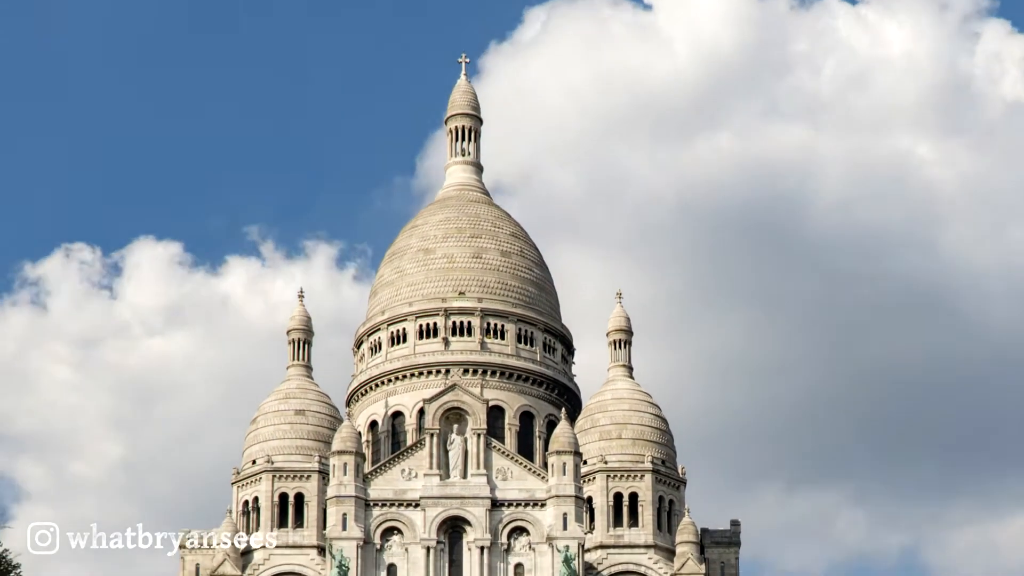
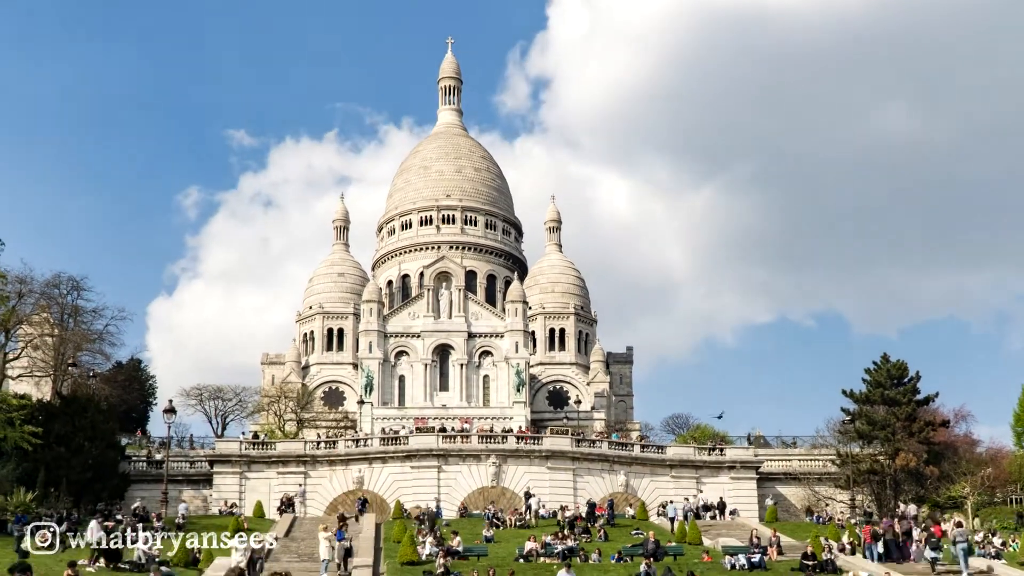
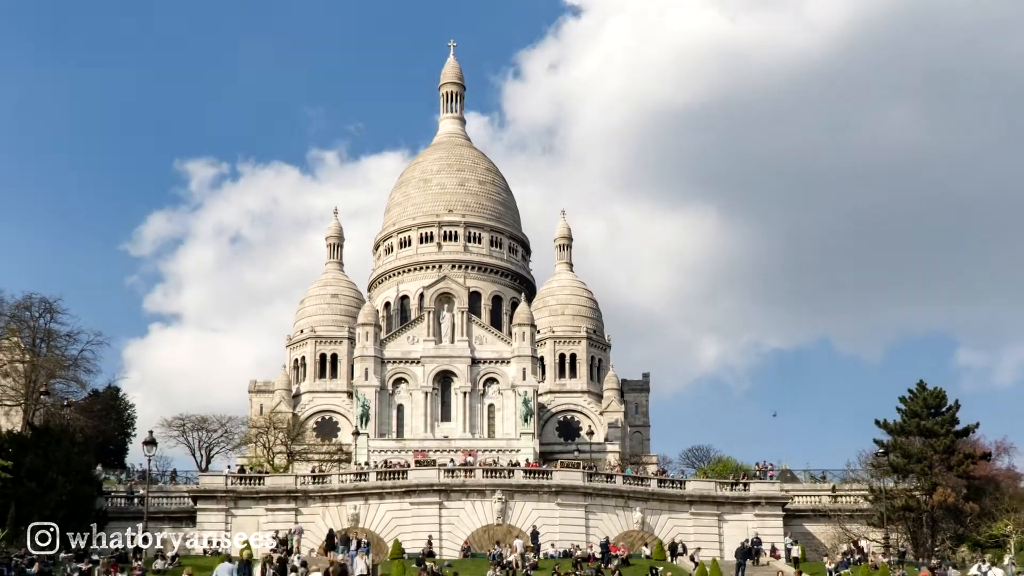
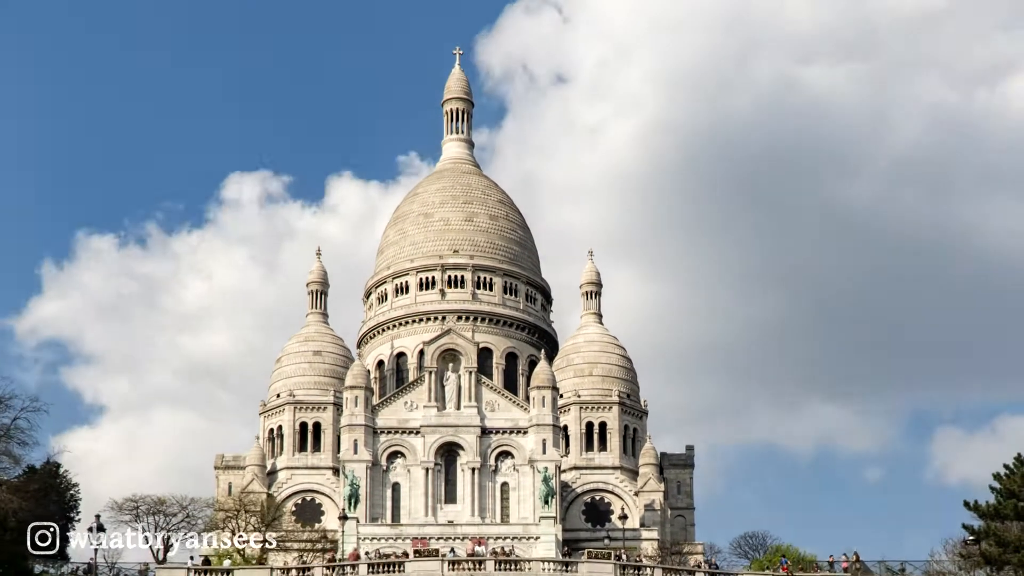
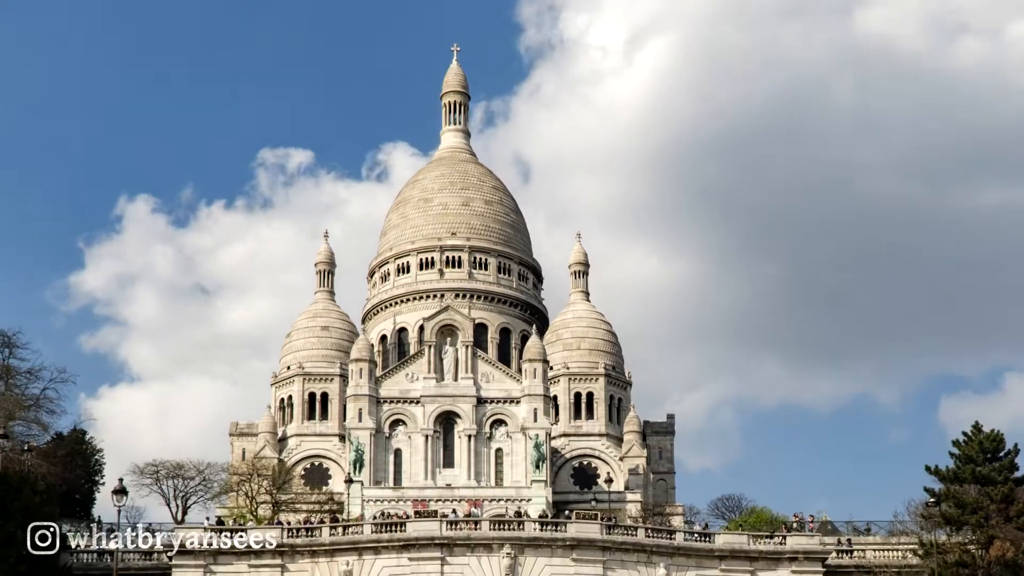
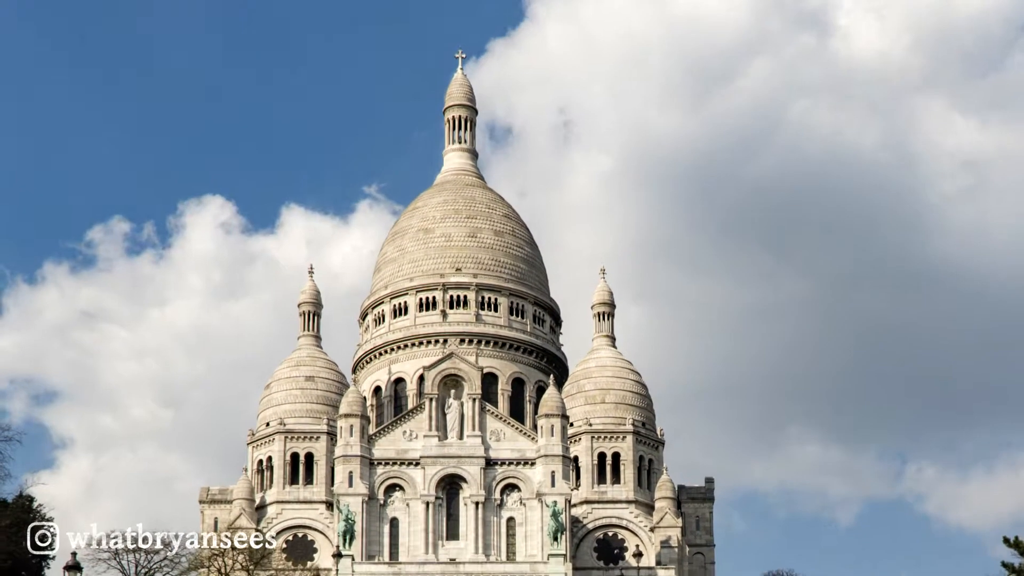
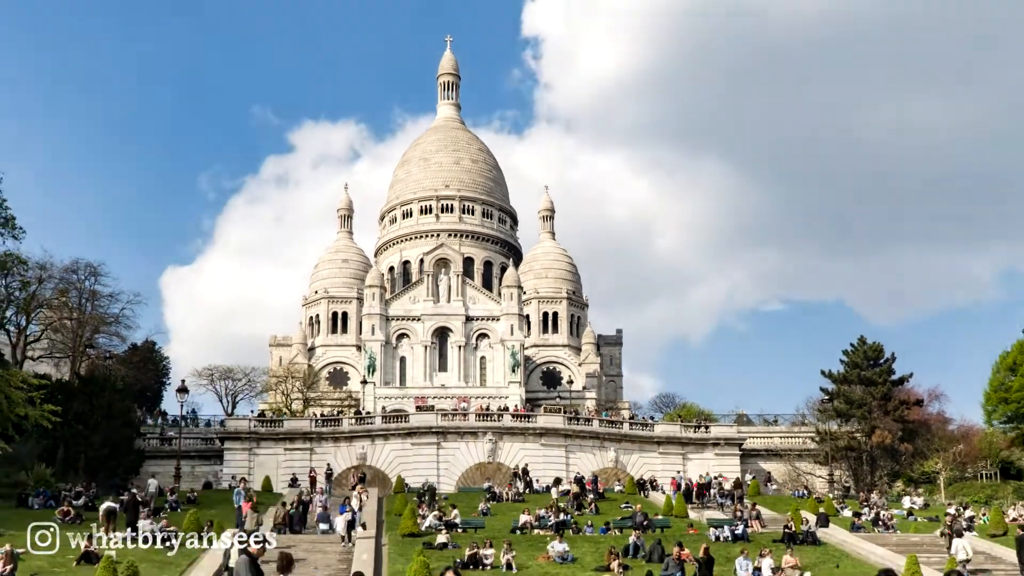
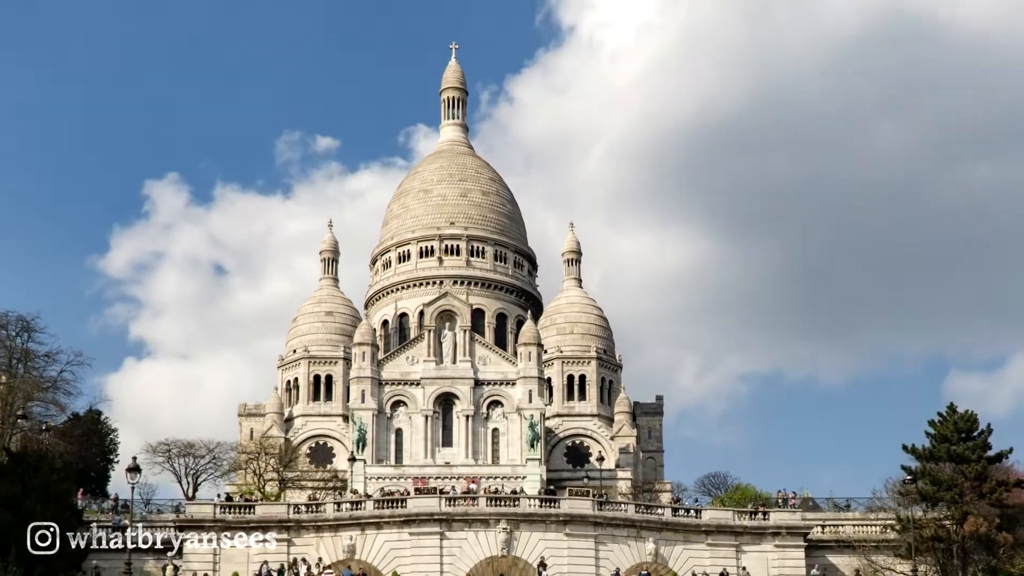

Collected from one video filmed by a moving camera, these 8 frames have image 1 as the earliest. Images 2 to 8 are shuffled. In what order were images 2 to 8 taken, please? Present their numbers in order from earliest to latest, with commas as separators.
6, 4, 5, 8, 3, 2, 7
